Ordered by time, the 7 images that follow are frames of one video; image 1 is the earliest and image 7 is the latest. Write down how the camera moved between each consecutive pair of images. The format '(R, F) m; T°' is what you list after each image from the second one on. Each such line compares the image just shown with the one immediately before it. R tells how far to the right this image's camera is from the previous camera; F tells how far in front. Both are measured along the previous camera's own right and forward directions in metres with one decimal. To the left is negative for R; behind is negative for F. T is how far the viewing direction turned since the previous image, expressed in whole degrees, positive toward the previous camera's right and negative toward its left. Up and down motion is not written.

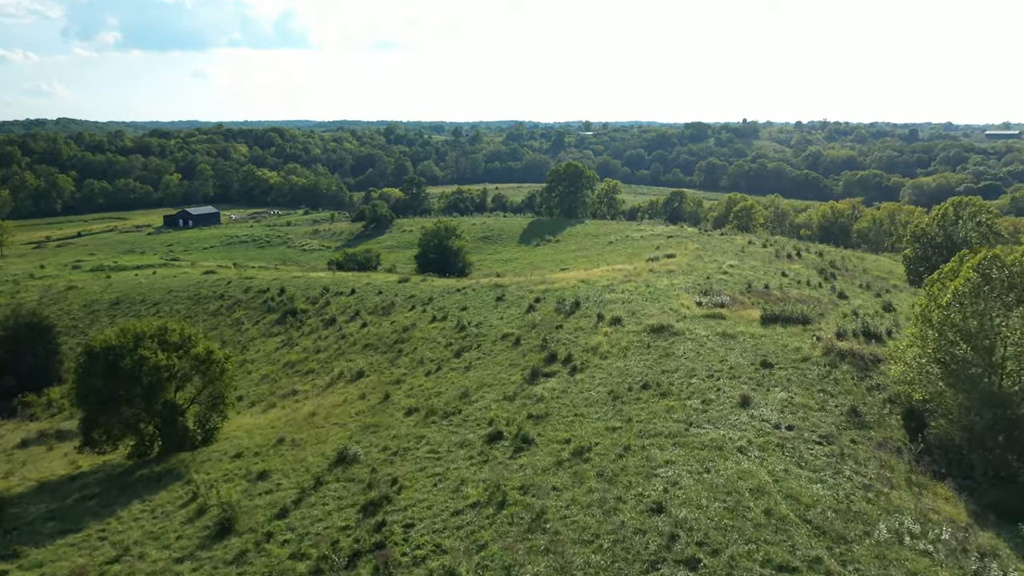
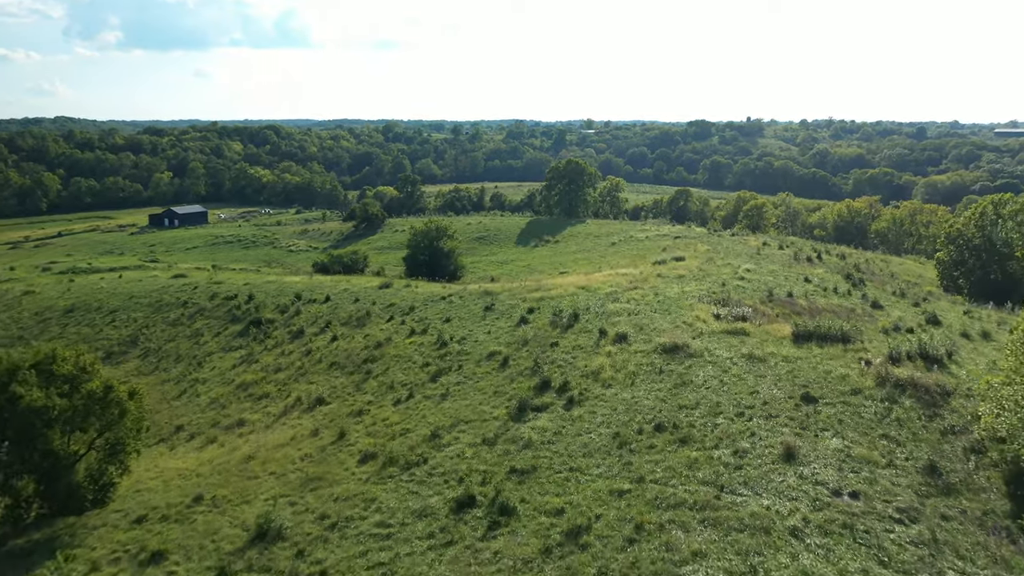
(+0.5, +4.5) m; 0°
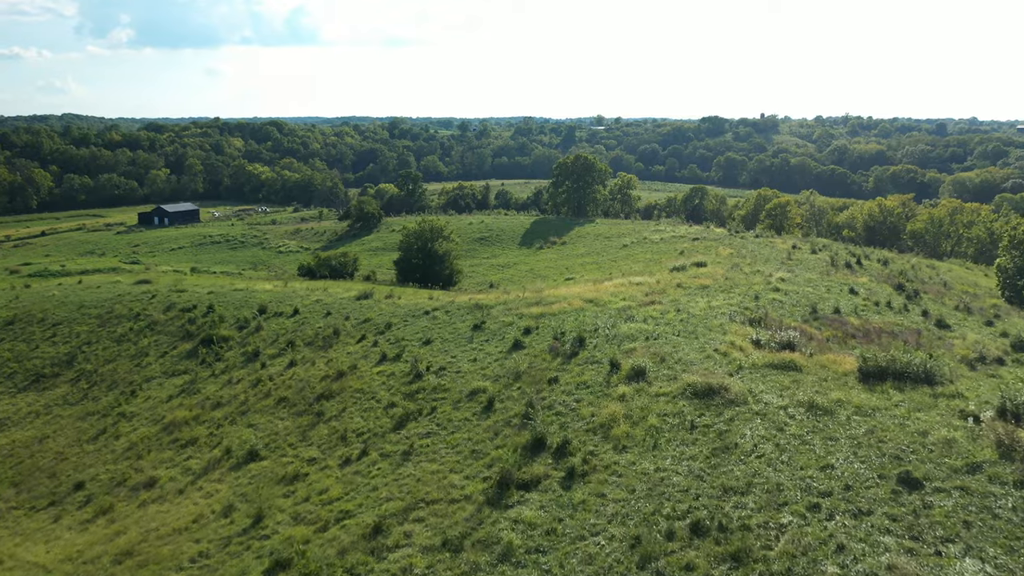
(+0.6, +5.5) m; -1°
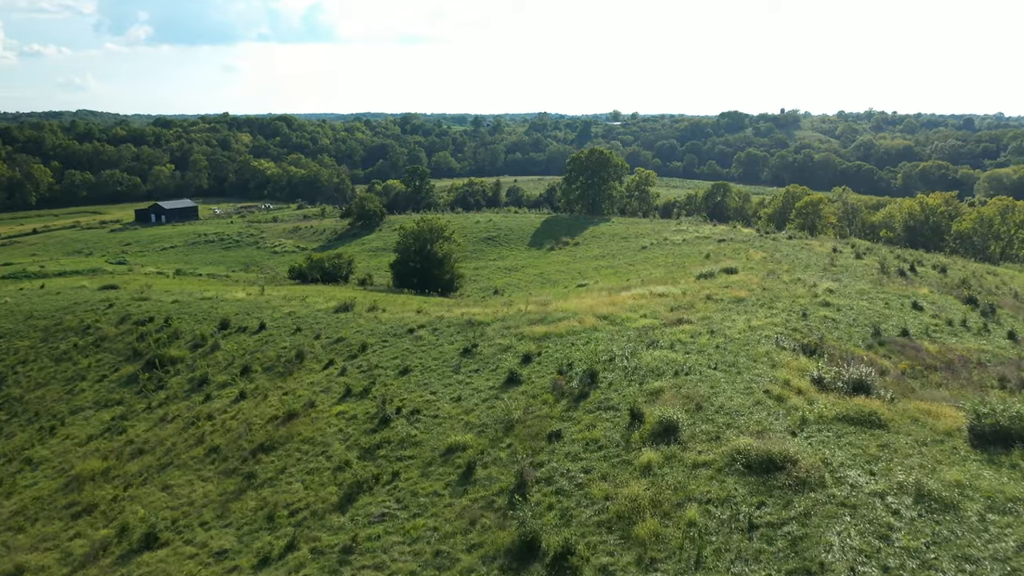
(+0.5, +5.1) m; -1°
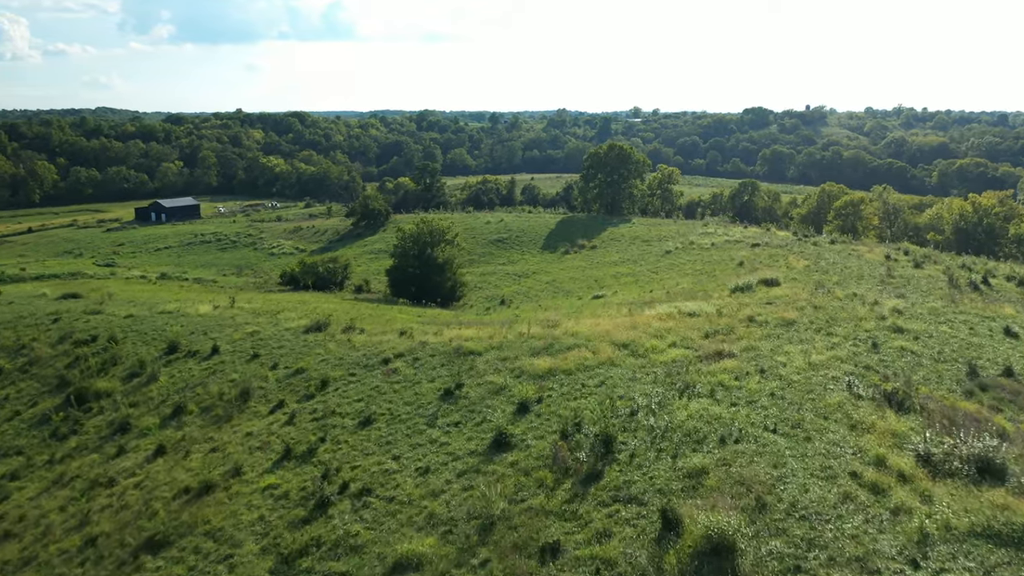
(+0.6, +5.1) m; -1°
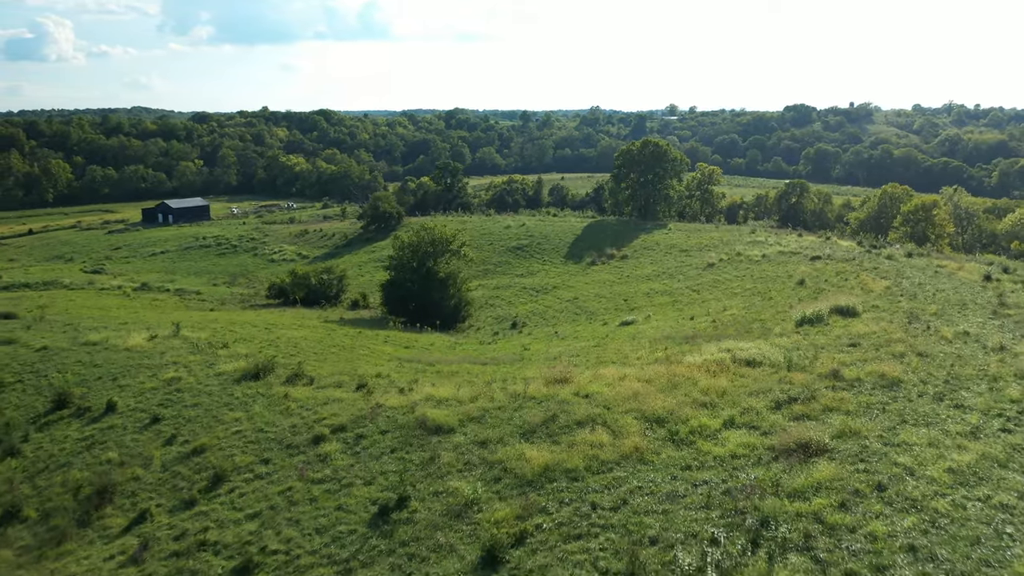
(+0.9, +6.7) m; -2°
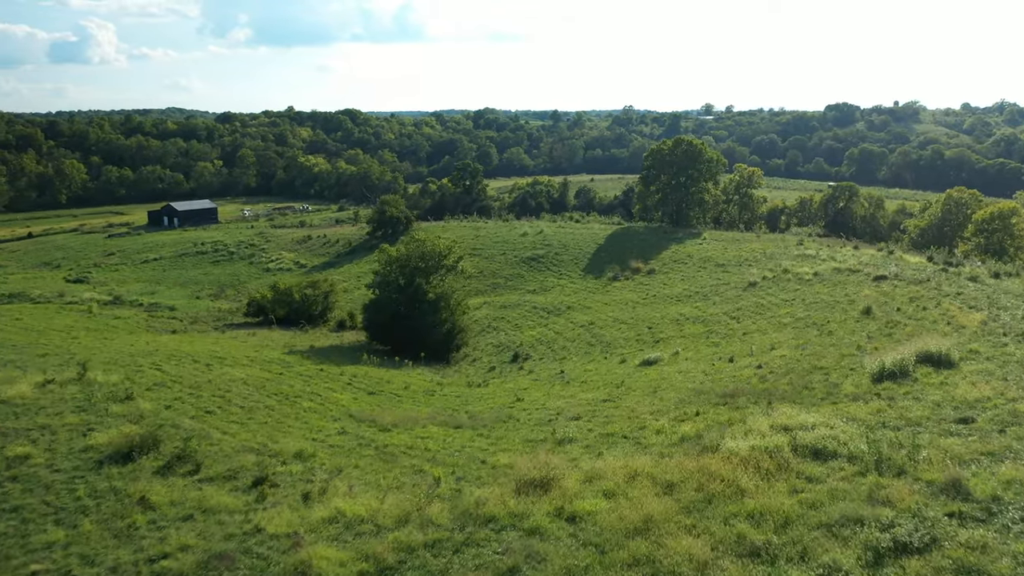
(+1.2, +6.0) m; -2°
